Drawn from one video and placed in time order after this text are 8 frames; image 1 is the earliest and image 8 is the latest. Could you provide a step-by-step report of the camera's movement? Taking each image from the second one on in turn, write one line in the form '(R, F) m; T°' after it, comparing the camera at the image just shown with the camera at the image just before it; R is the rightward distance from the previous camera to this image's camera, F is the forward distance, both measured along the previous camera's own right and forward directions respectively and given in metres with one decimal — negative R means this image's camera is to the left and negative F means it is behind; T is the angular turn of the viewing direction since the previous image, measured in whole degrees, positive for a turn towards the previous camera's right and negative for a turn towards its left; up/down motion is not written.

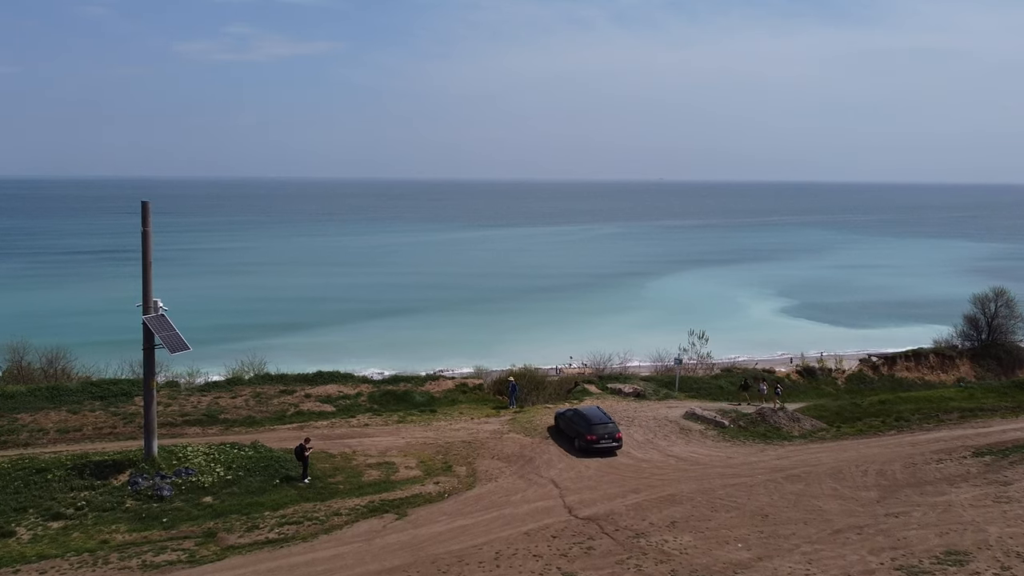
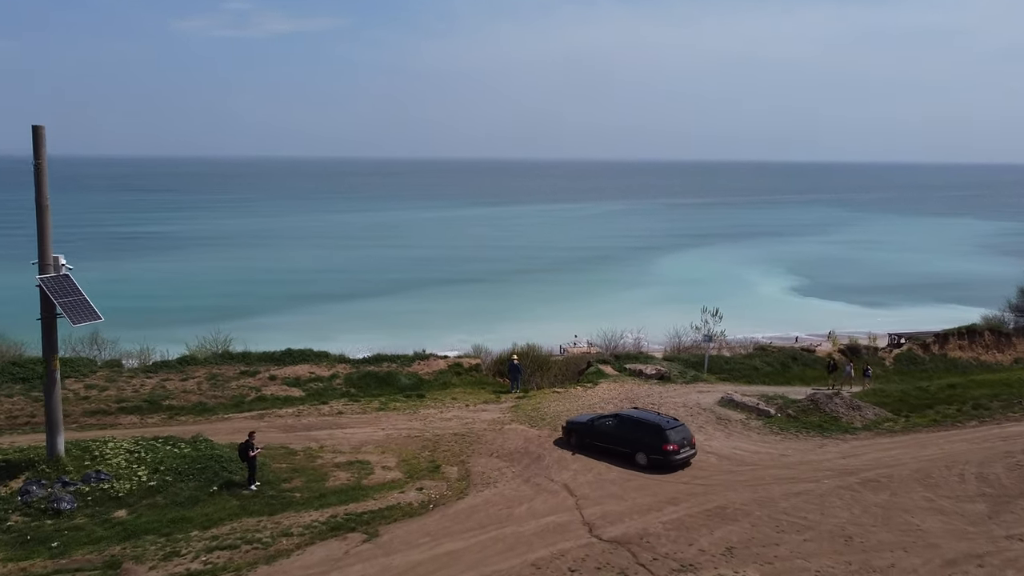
(0.0, +4.0) m; 0°
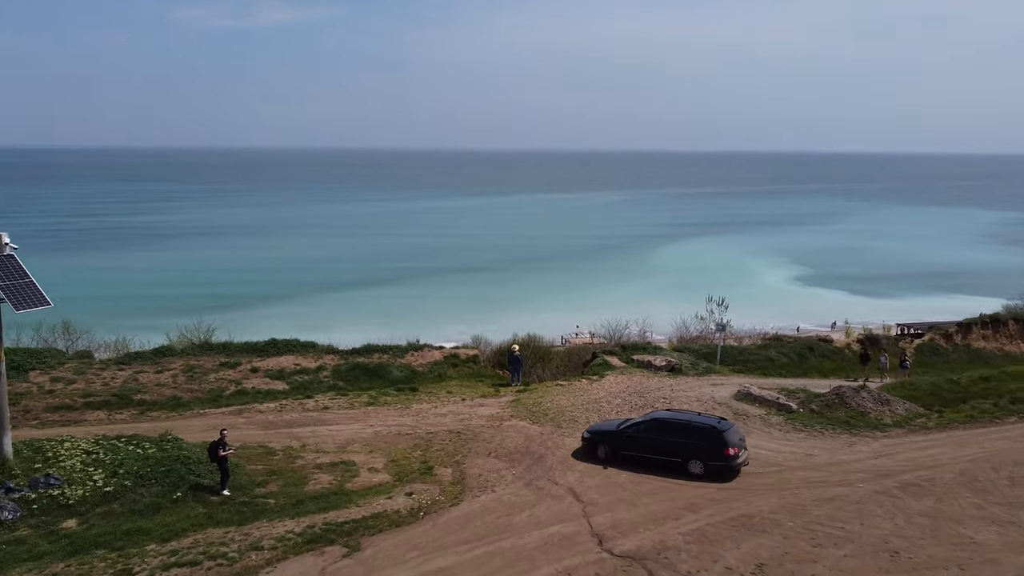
(0.0, +1.5) m; 0°
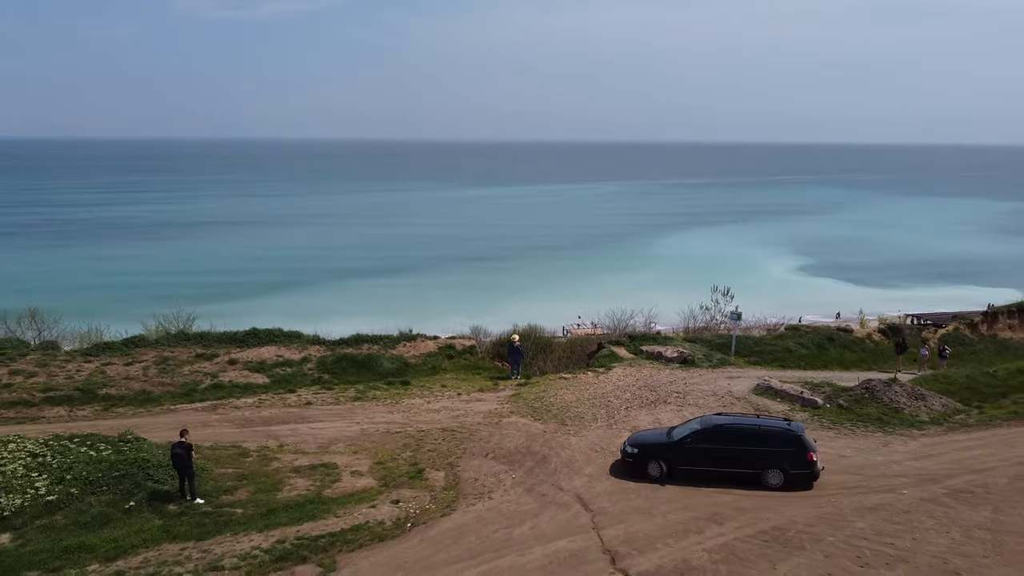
(0.0, +1.5) m; 0°
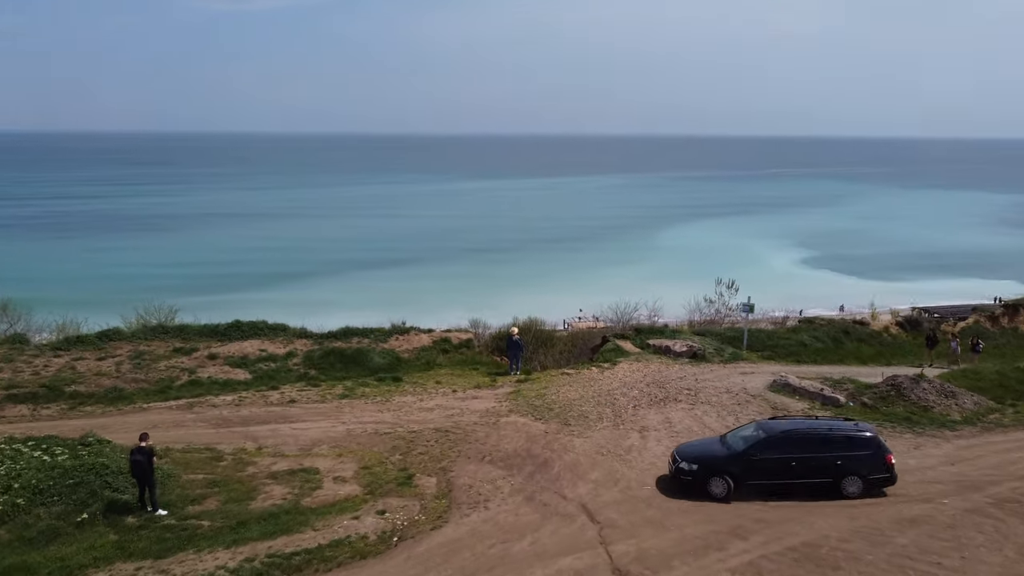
(0.0, +1.2) m; 0°
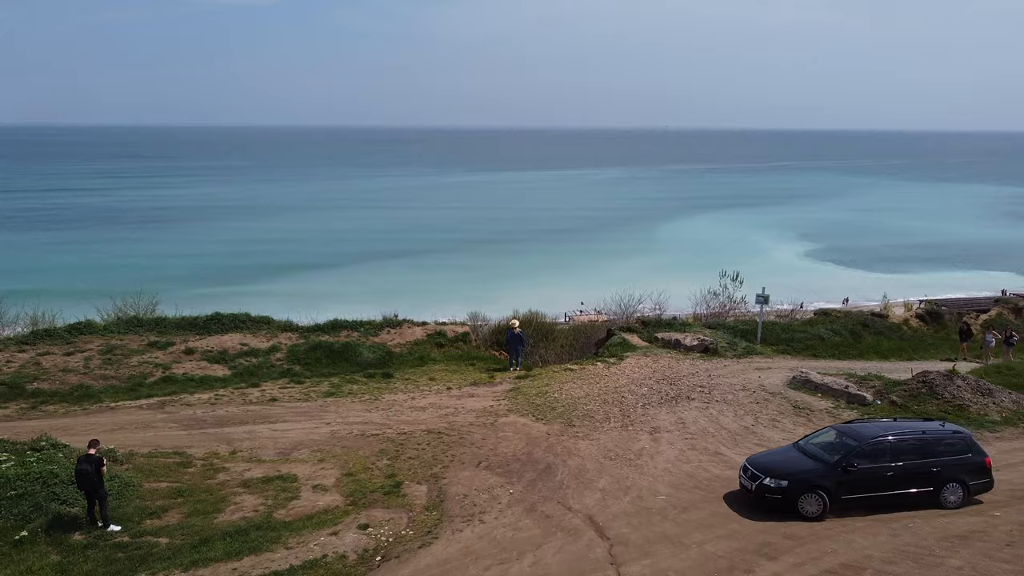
(0.0, +1.2) m; 0°
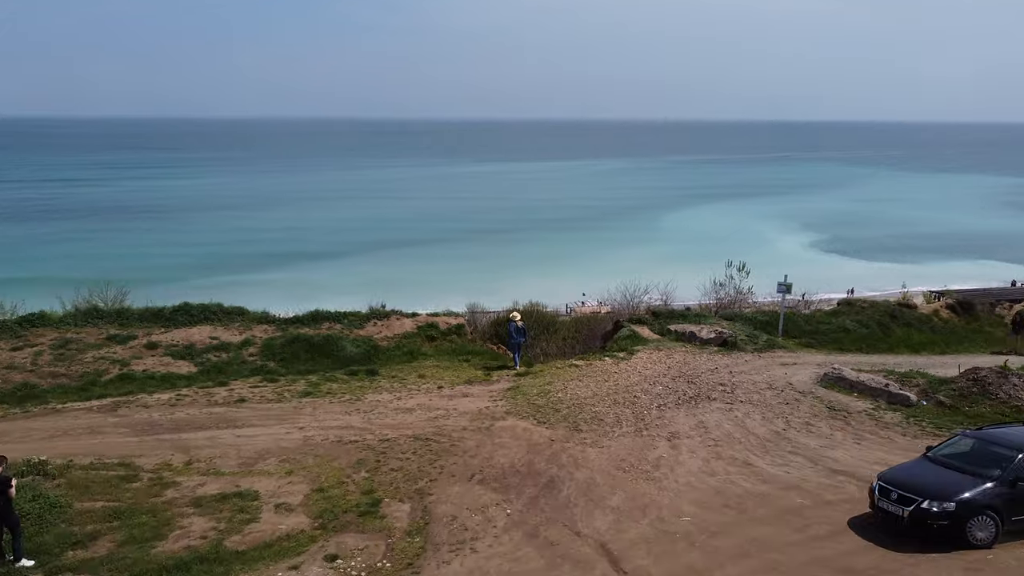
(0.0, +1.6) m; 0°
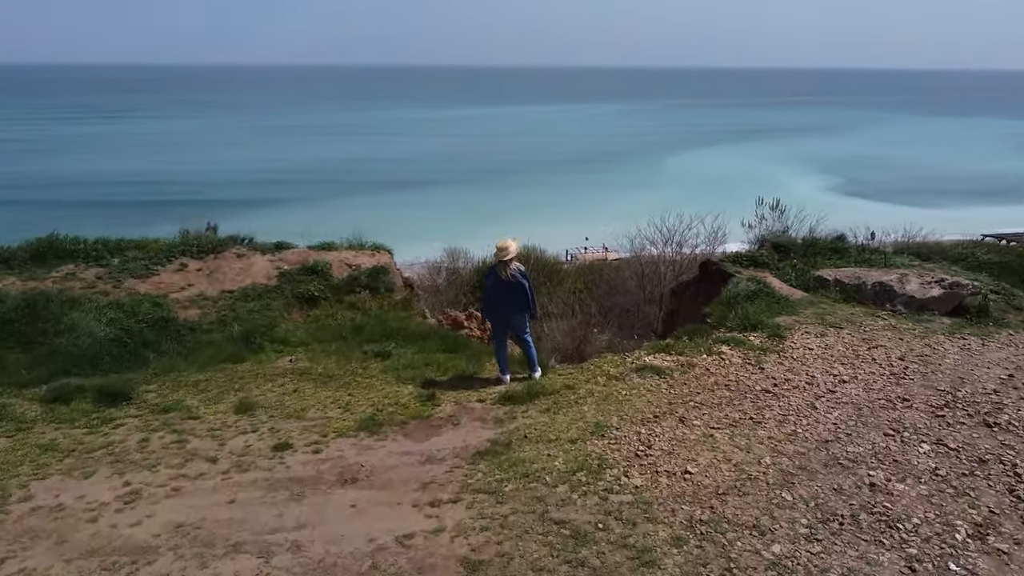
(+0.1, +8.8) m; +1°
